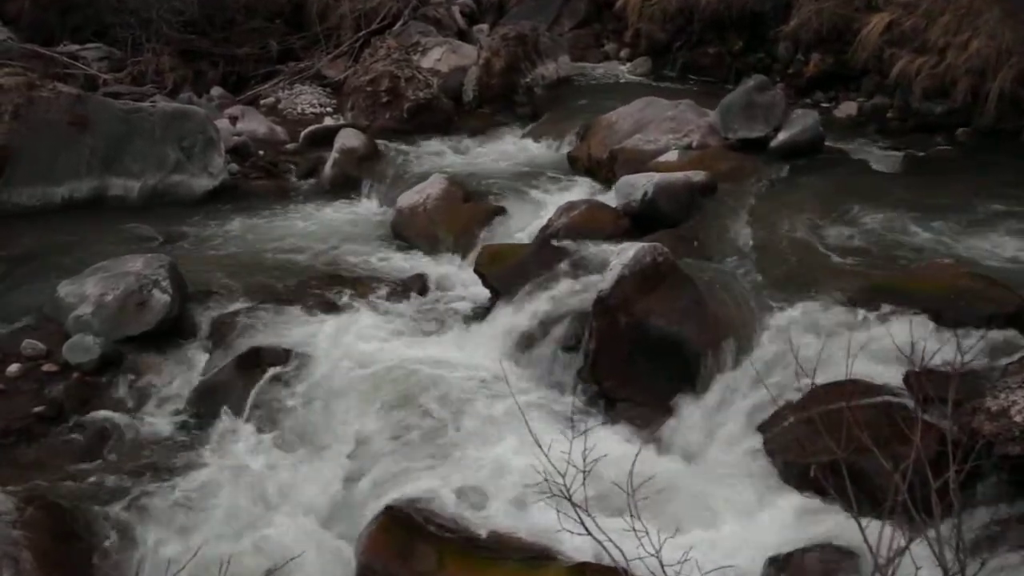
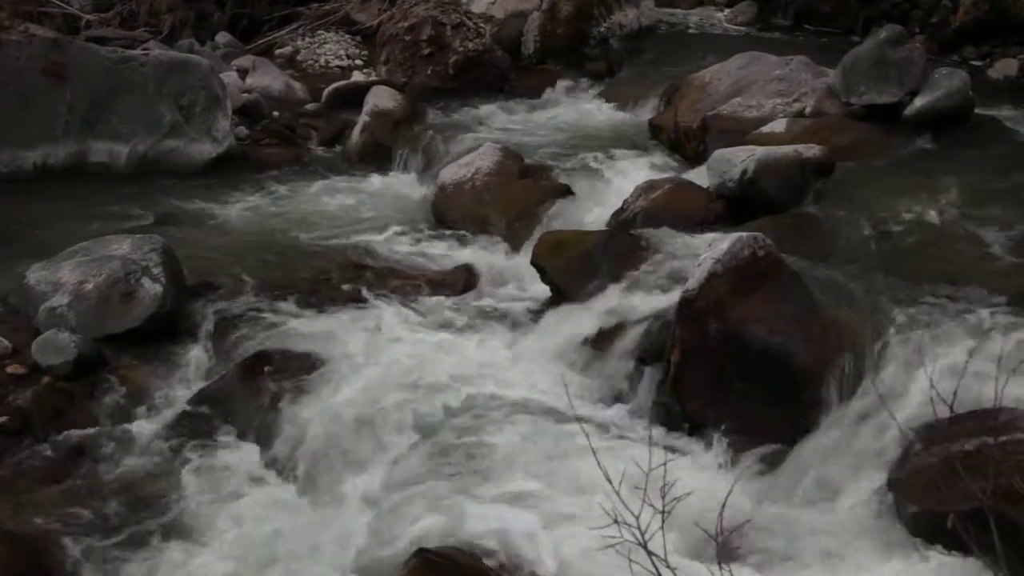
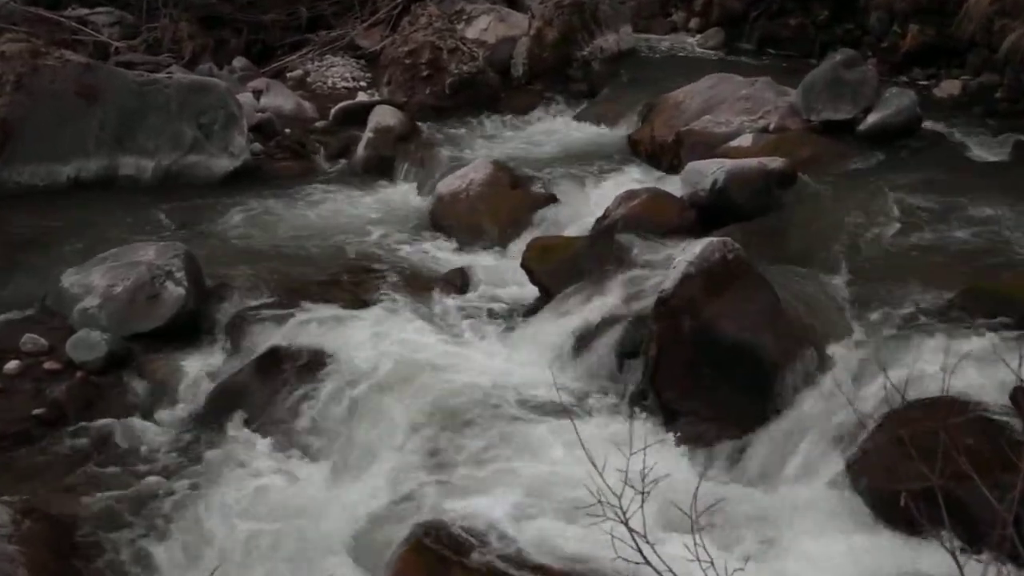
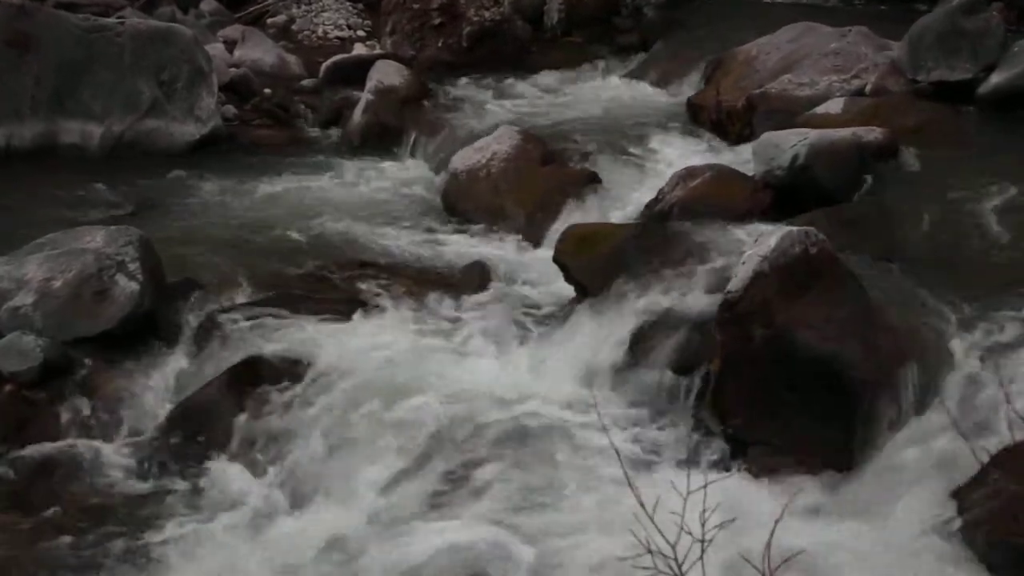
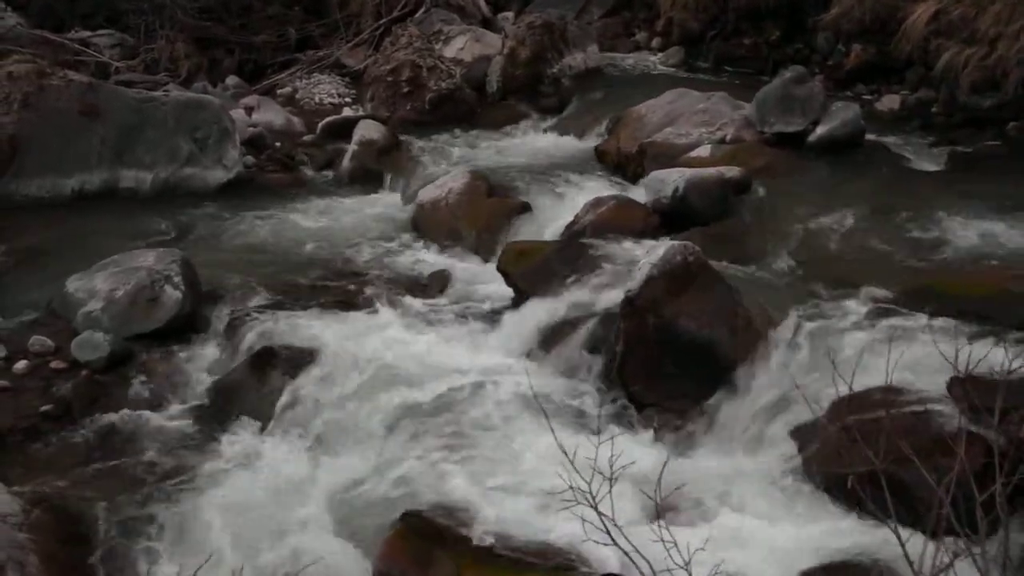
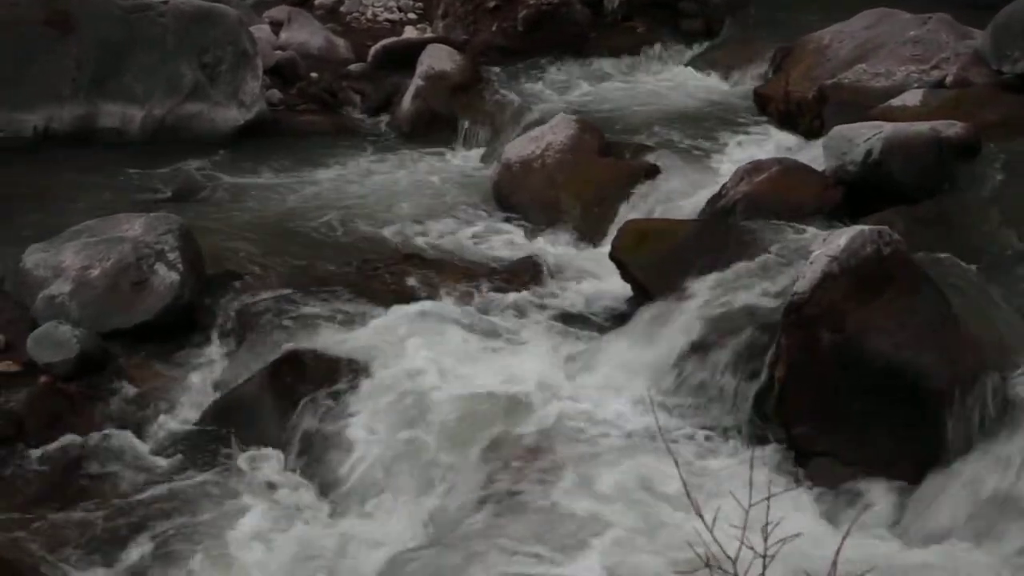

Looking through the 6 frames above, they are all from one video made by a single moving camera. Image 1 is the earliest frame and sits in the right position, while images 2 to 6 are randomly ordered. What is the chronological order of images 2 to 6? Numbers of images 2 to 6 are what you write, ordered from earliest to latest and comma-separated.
5, 3, 2, 4, 6
